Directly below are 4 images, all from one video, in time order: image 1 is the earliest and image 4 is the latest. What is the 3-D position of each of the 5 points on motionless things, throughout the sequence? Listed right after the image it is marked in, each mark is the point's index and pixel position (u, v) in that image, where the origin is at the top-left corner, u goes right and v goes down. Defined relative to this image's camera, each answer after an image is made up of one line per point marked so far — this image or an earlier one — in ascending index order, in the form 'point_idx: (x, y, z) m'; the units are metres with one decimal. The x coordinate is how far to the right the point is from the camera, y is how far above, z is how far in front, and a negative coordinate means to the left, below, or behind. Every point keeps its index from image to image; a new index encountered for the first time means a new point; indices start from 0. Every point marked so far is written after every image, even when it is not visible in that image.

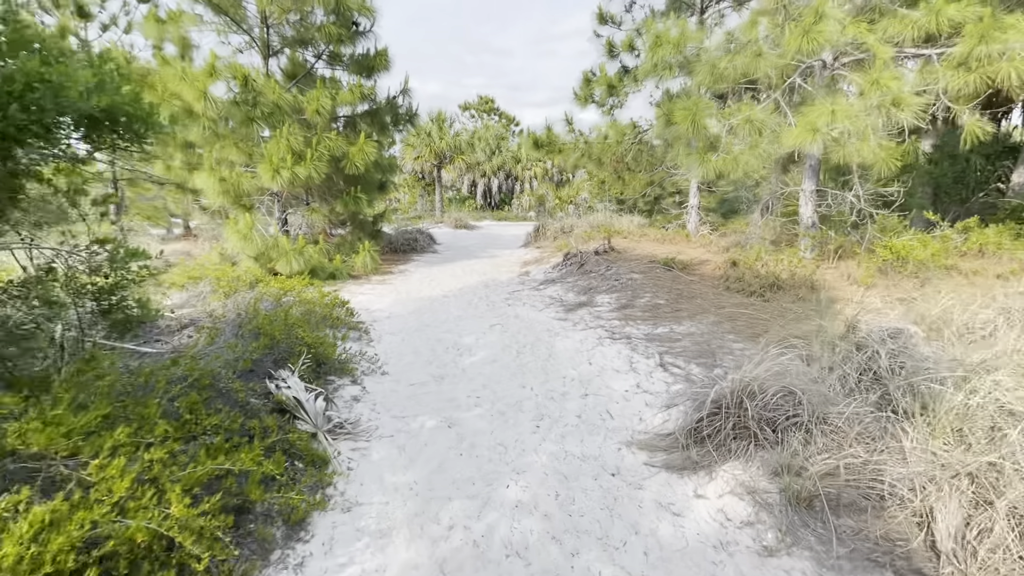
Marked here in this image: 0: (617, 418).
0: (+0.6, -0.7, +2.7) m
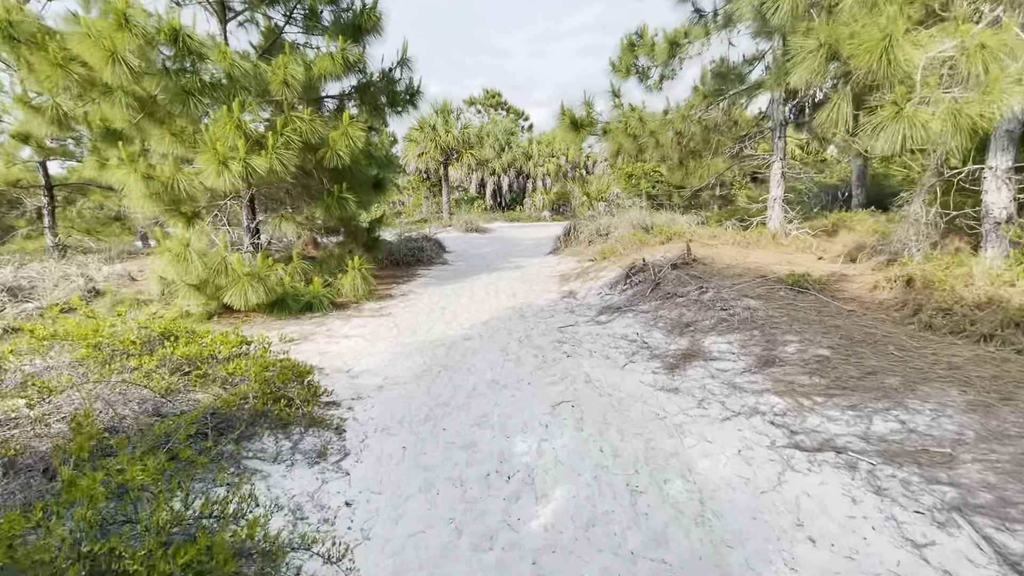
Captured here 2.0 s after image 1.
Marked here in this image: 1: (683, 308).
0: (+1.0, -1.0, +0.7) m
1: (+1.4, -0.2, +4.0) m
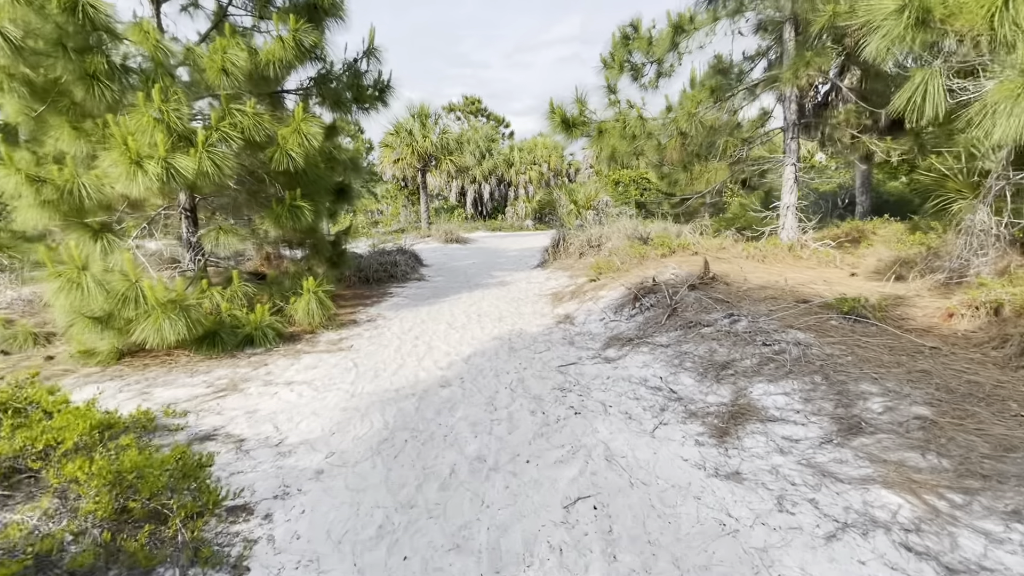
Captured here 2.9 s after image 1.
0: (+1.0, -1.1, -0.1) m
1: (+1.4, -0.4, +3.2) m
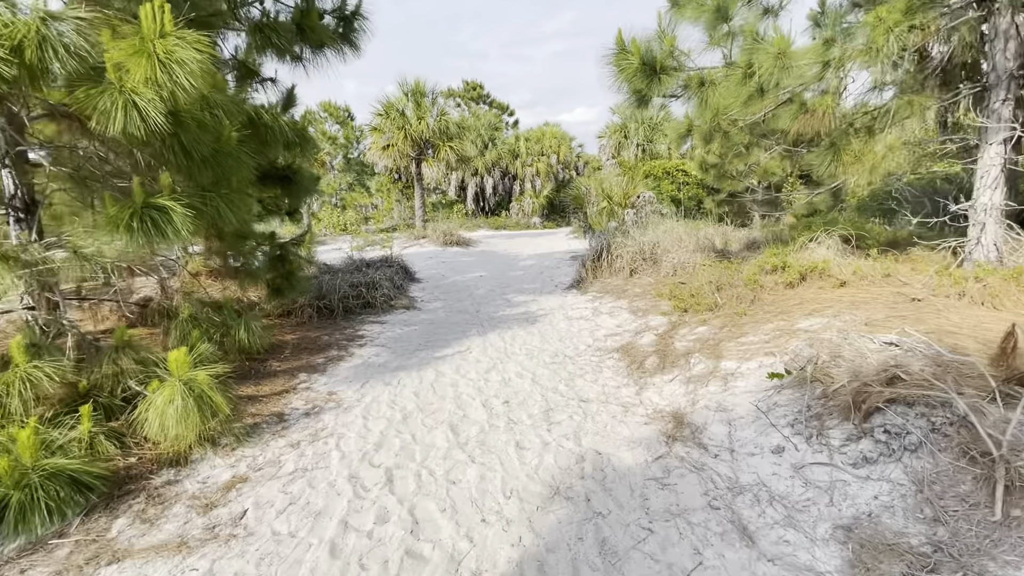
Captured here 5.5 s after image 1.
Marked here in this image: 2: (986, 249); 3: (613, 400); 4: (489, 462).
0: (+1.4, -1.6, -2.3) m
1: (+1.7, -0.8, +1.0) m
2: (+3.8, +0.3, +3.9) m
3: (+0.6, -0.6, +2.9) m
4: (-0.1, -0.8, +2.3) m
